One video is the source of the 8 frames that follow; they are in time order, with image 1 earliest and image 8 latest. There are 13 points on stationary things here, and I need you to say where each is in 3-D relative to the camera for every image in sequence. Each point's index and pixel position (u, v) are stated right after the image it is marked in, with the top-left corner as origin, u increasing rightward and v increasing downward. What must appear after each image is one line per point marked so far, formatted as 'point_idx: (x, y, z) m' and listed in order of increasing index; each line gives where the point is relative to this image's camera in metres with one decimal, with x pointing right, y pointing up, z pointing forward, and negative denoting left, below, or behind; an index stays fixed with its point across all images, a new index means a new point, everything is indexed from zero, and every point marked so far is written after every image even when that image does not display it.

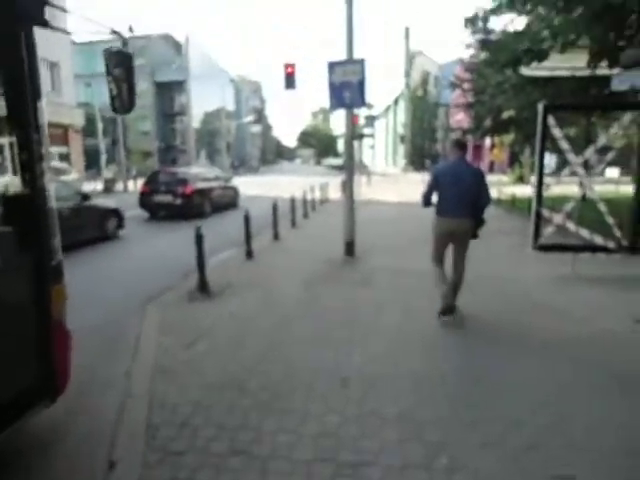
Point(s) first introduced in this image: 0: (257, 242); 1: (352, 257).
0: (-1.9, -0.1, +14.3) m
1: (+0.8, -0.4, +11.7) m
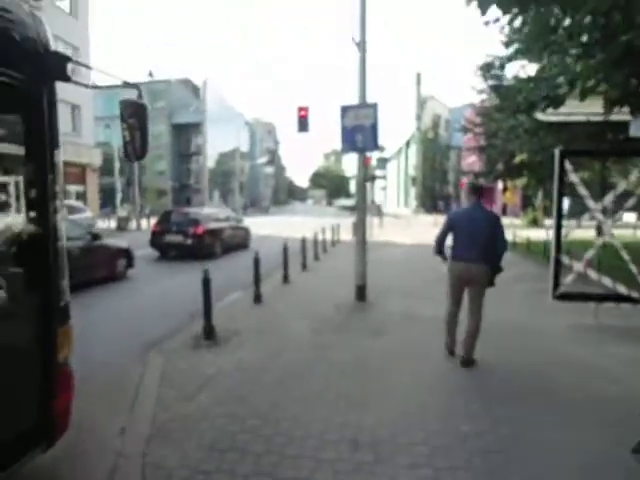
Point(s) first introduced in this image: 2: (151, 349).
0: (-1.6, -1.3, +14.1) m
1: (+1.0, -1.5, +11.4) m
2: (-3.1, -2.0, +8.7) m
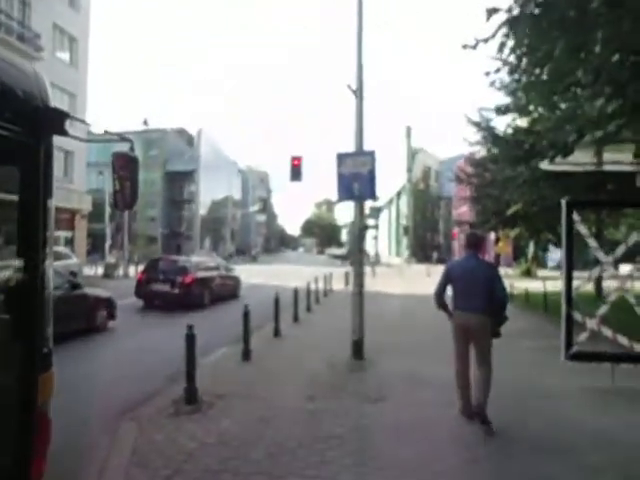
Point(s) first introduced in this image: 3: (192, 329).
0: (-1.8, -2.7, +13.2) m
1: (+0.9, -2.7, +10.5) m
2: (-3.2, -2.9, +7.7) m
3: (-2.2, -1.5, +8.1) m
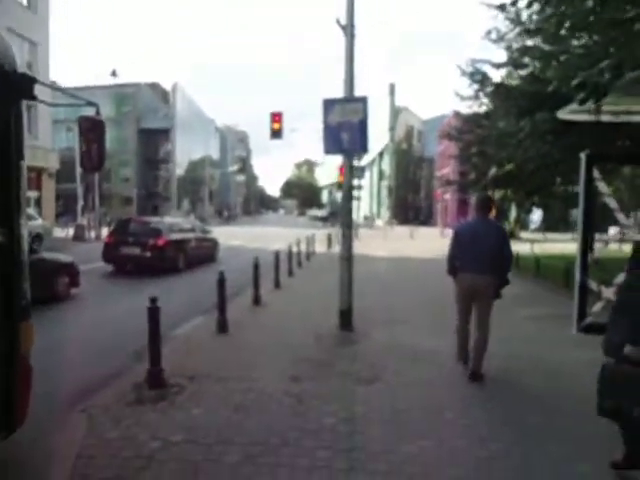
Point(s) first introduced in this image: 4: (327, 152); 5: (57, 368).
0: (-2.2, -1.7, +12.1) m
1: (+0.6, -1.9, +9.6) m
2: (-3.4, -2.3, +6.6) m
3: (-2.4, -0.9, +6.9) m
4: (+0.2, +1.8, +9.7) m
5: (-4.5, -2.2, +8.2) m
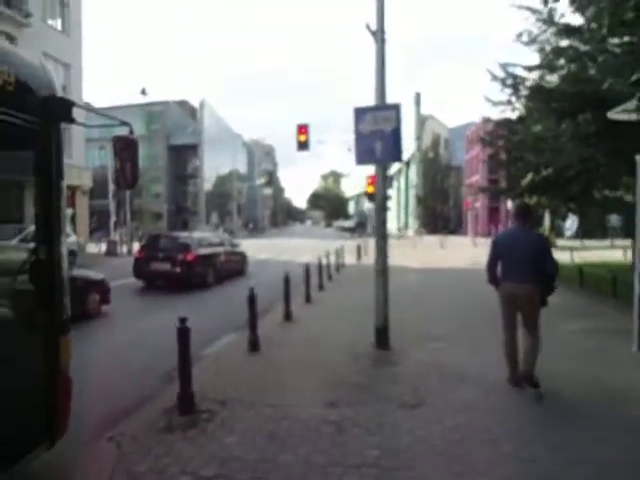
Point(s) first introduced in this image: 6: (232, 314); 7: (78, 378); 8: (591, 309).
0: (-1.4, -2.1, +11.8) m
1: (+1.2, -2.1, +9.1) m
2: (-2.9, -2.5, +6.4) m
3: (-1.9, -1.1, +6.6) m
4: (+0.8, +1.5, +9.3) m
5: (-3.9, -2.5, +8.0) m
6: (-2.5, -2.1, +13.8) m
7: (-4.4, -2.5, +8.6) m
8: (+7.7, -2.0, +13.4) m
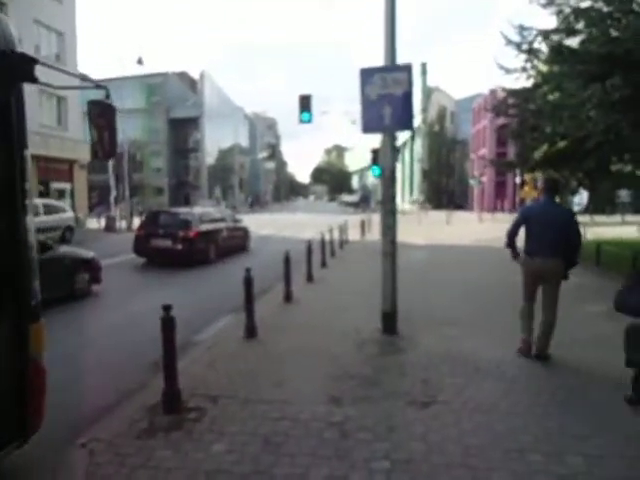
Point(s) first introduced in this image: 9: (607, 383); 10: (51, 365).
0: (-1.3, -1.5, +11.1) m
1: (+1.3, -1.7, +8.4) m
2: (-2.8, -2.3, +5.7) m
3: (-1.8, -0.8, +5.9) m
4: (+0.8, +2.0, +8.4) m
5: (-3.9, -2.2, +7.3) m
6: (-2.5, -1.5, +13.1) m
7: (-4.4, -2.1, +8.0) m
8: (+7.7, -1.3, +12.6) m
9: (+3.9, -2.0, +6.5) m
10: (-4.5, -2.1, +8.0) m
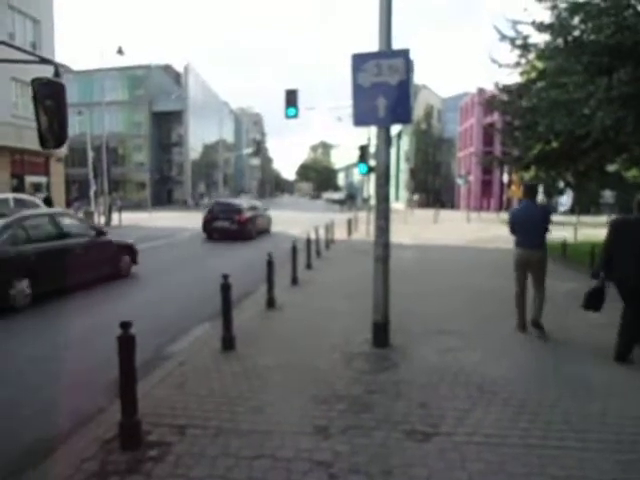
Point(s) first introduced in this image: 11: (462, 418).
0: (-1.6, -1.5, +10.2) m
1: (+1.0, -1.8, +7.6) m
2: (-3.0, -2.3, +4.8) m
3: (-2.0, -0.9, +5.0) m
4: (+0.6, +1.9, +7.6) m
5: (-4.1, -2.2, +6.4) m
6: (-2.8, -1.5, +12.2) m
7: (-4.6, -2.1, +7.0) m
8: (+7.4, -1.4, +12.1) m
9: (+3.7, -2.1, +5.8) m
10: (-4.7, -2.1, +7.0) m
11: (+1.6, -2.0, +5.4) m
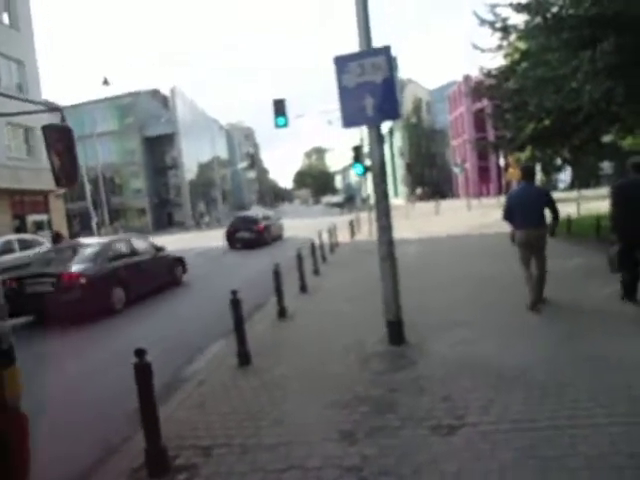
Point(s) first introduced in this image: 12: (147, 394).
0: (-1.4, -1.8, +10.2) m
1: (+1.3, -1.7, +7.6) m
2: (-2.7, -2.7, +4.8) m
3: (-1.9, -1.2, +5.0) m
4: (+0.4, +1.9, +7.6) m
5: (-3.8, -2.7, +6.4) m
6: (-2.5, -1.9, +12.2) m
7: (-4.3, -2.7, +7.0) m
8: (+7.6, -0.7, +12.0) m
9: (+4.0, -1.8, +5.7) m
10: (-4.4, -2.7, +7.0) m
11: (+1.9, -1.9, +5.3) m
12: (-1.8, -1.6, +4.9) m
